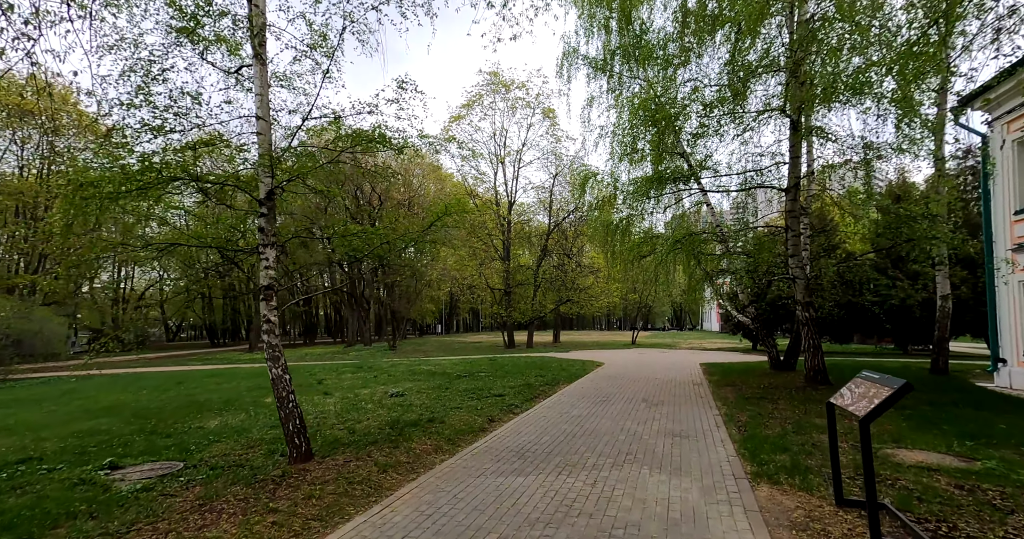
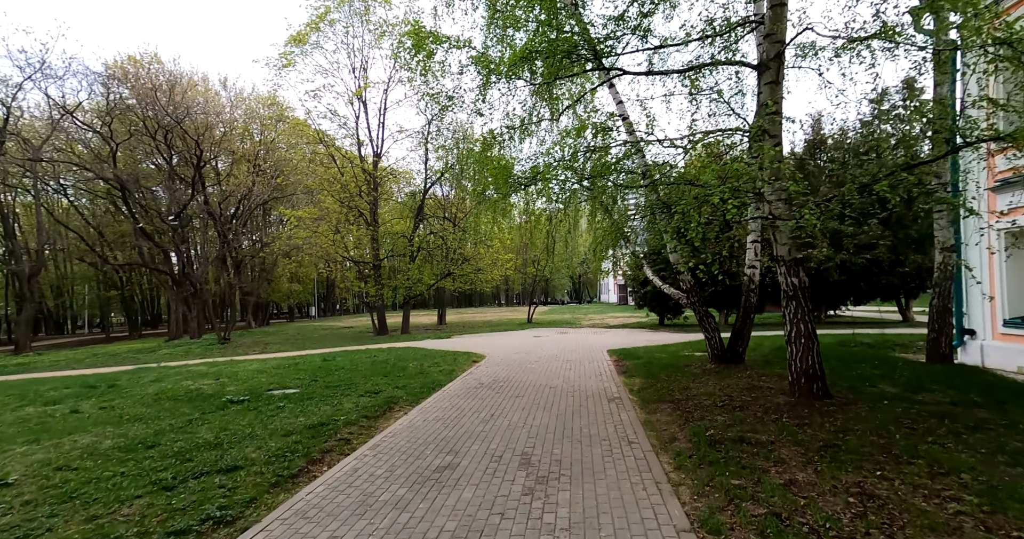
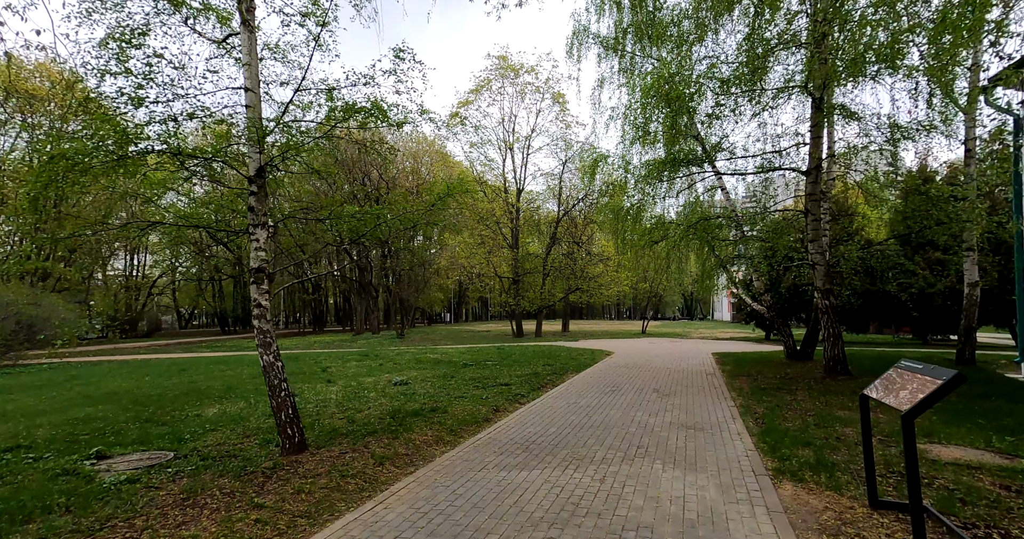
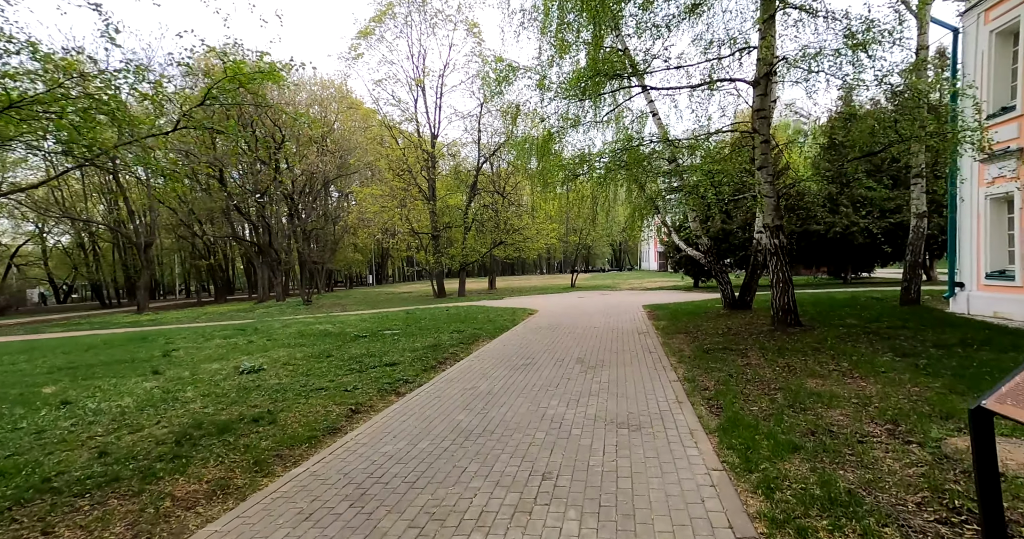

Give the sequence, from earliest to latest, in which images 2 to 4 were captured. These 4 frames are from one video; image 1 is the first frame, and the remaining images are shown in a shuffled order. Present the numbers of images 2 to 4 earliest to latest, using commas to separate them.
3, 4, 2
